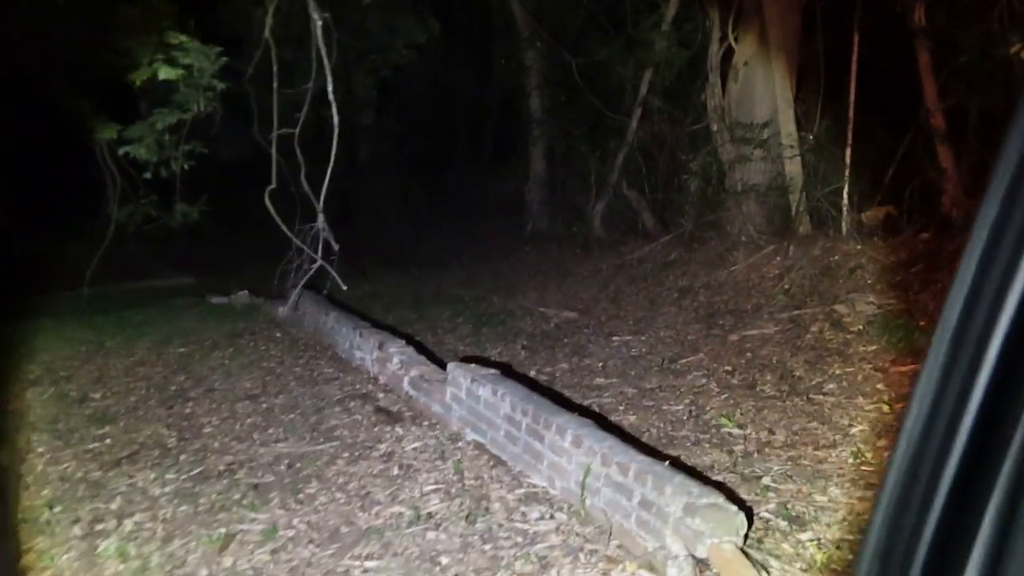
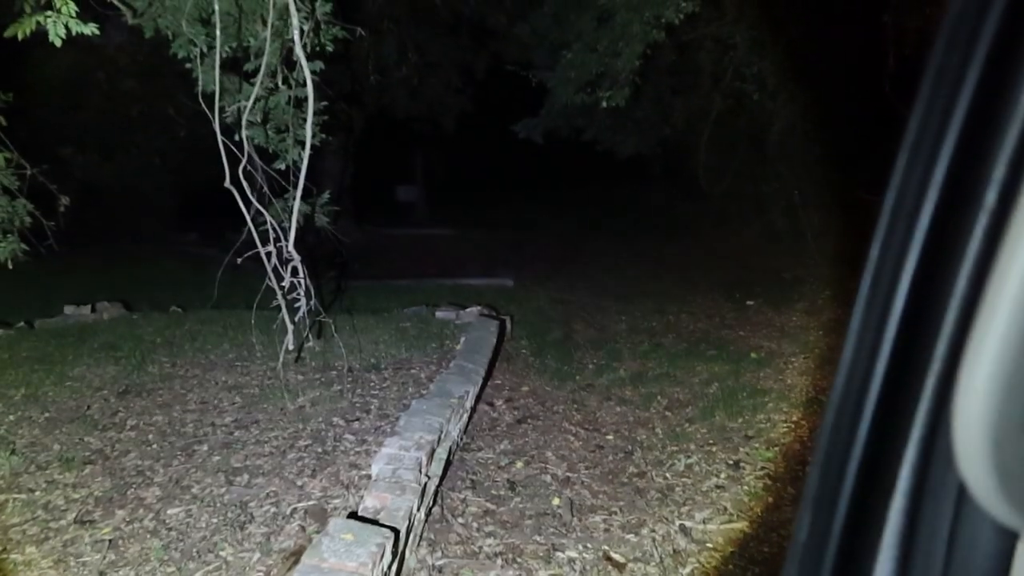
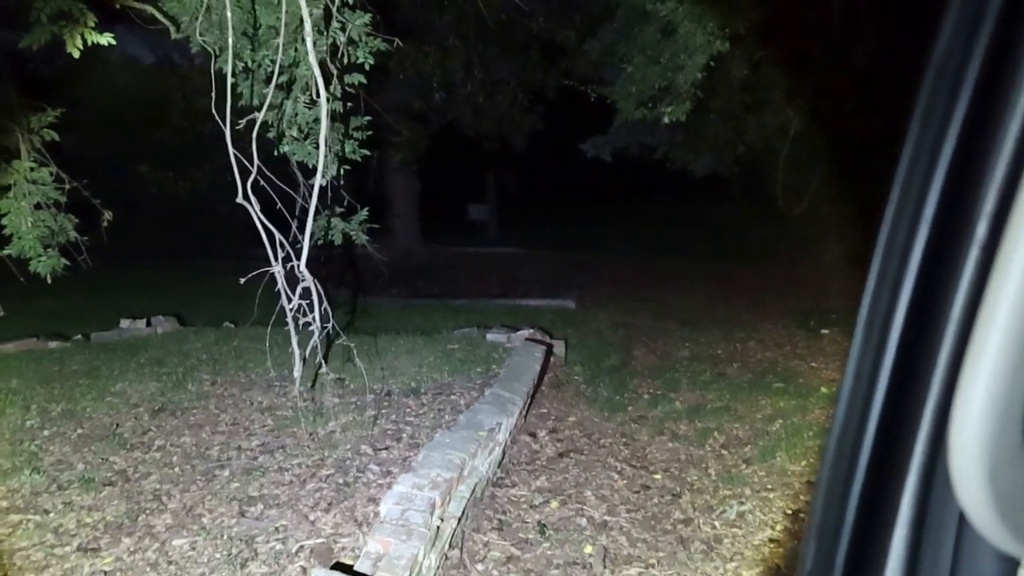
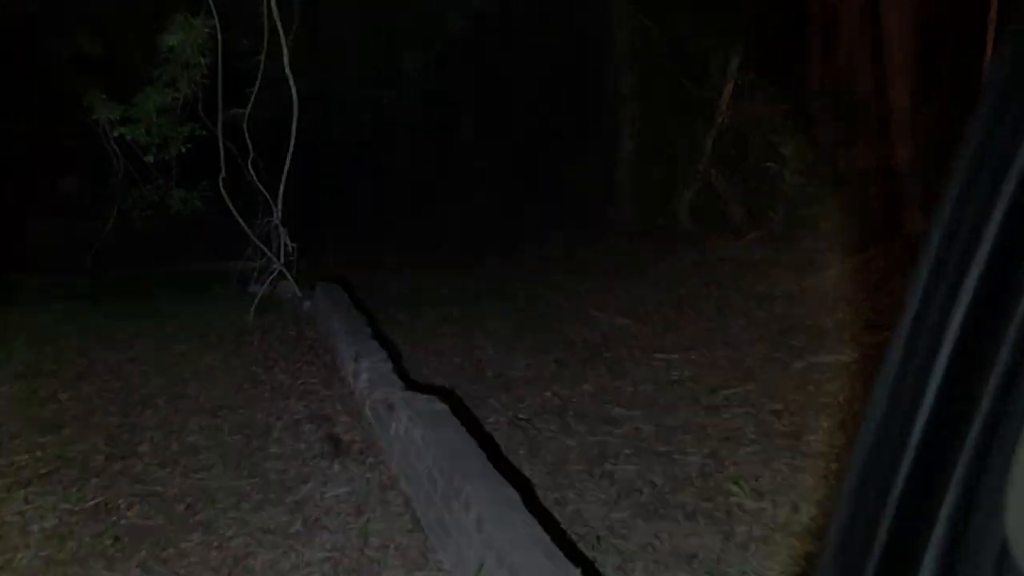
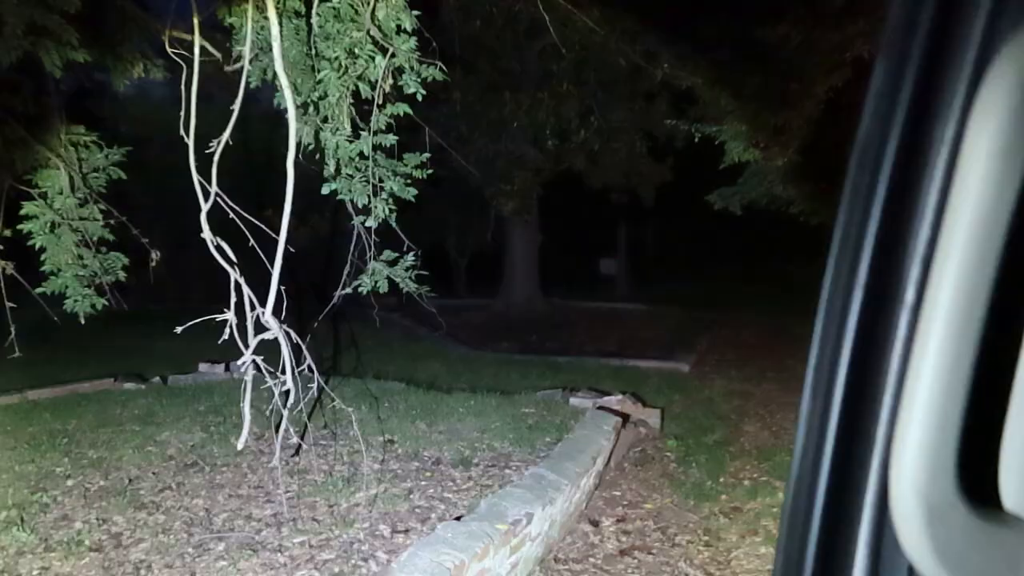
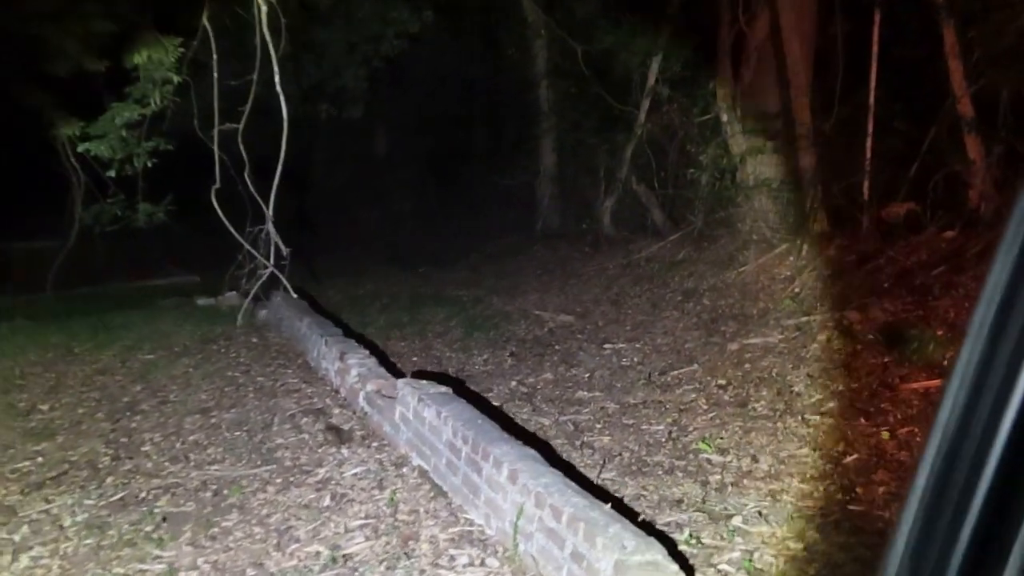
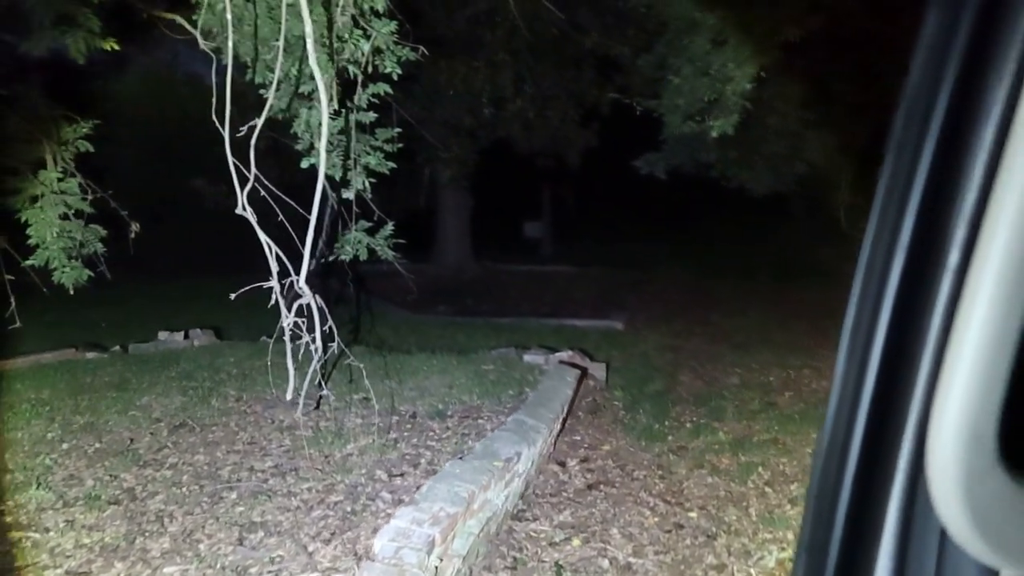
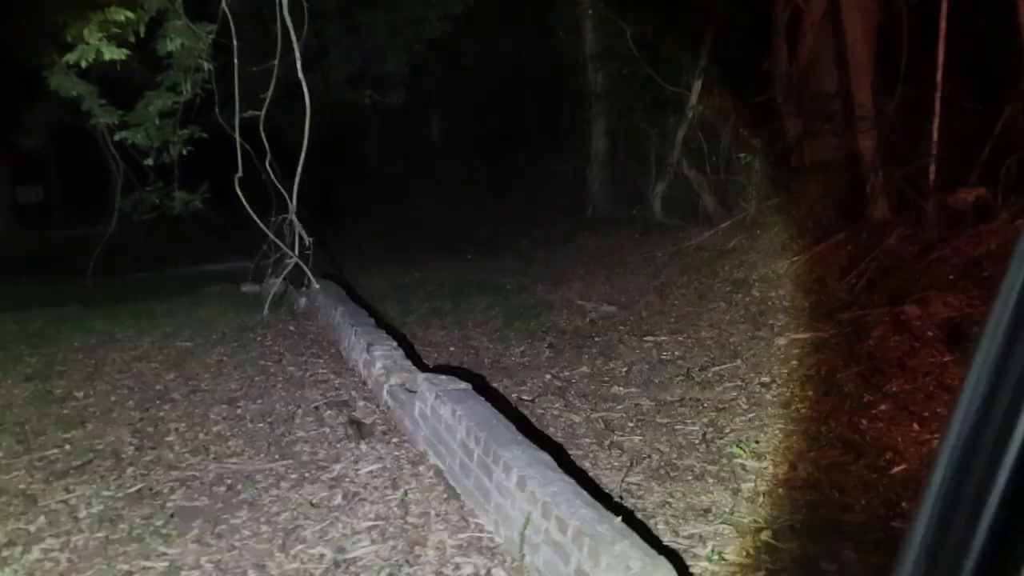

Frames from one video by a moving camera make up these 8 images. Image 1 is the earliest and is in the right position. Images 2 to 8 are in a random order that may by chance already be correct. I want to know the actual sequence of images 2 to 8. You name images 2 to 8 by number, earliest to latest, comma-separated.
6, 8, 4, 2, 3, 7, 5
